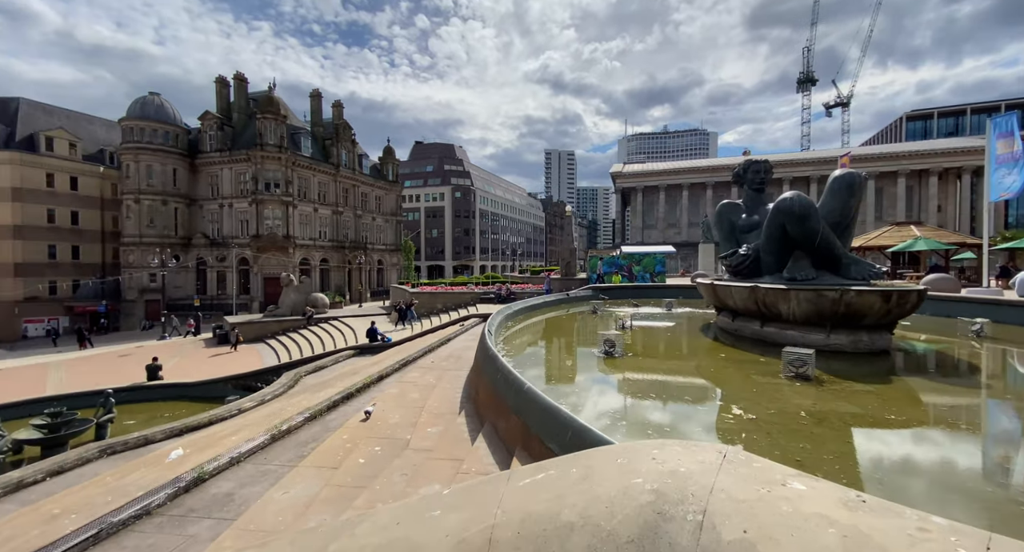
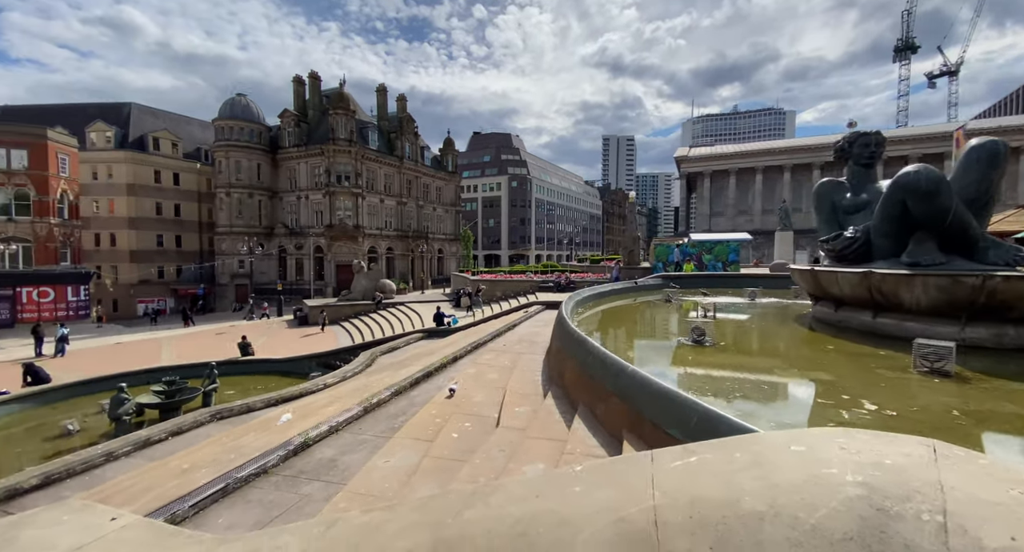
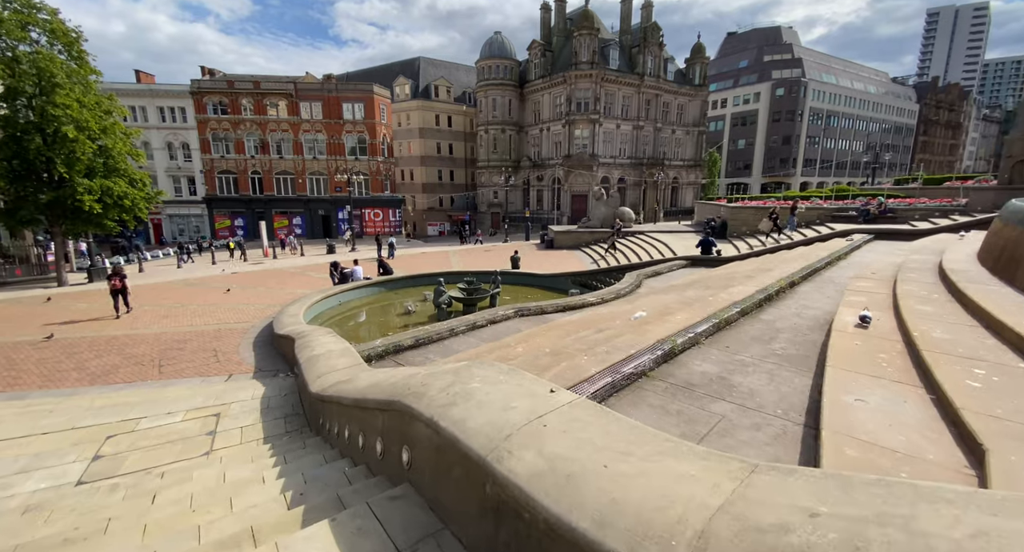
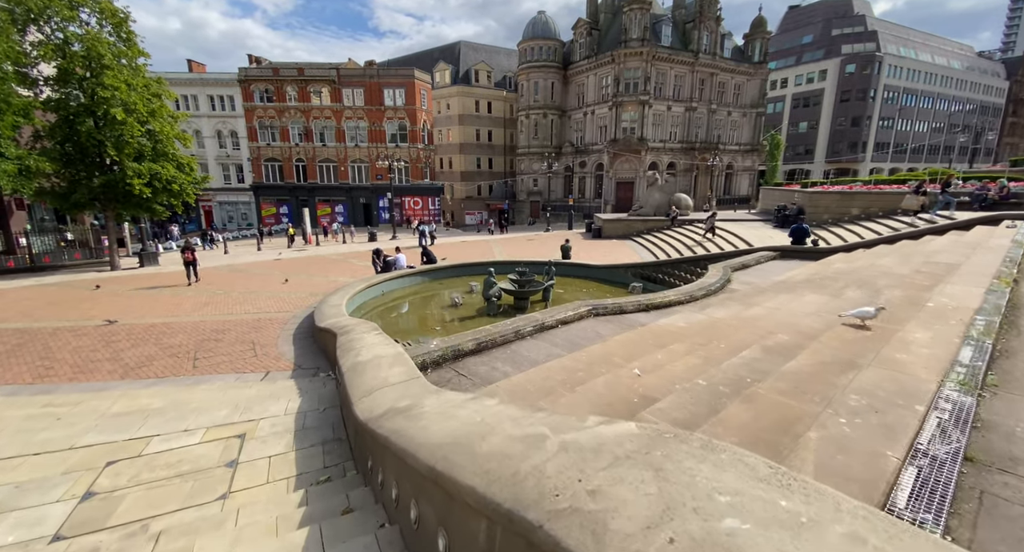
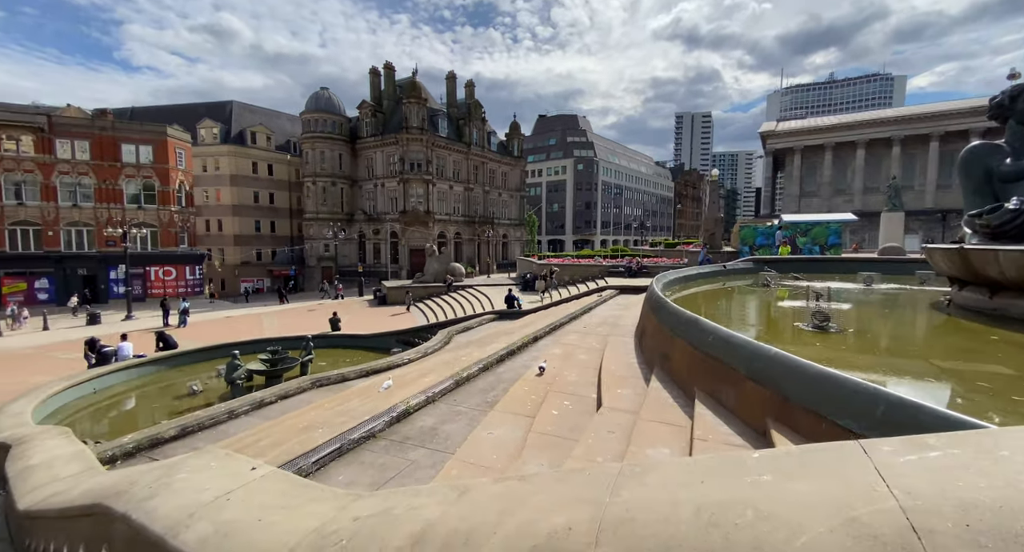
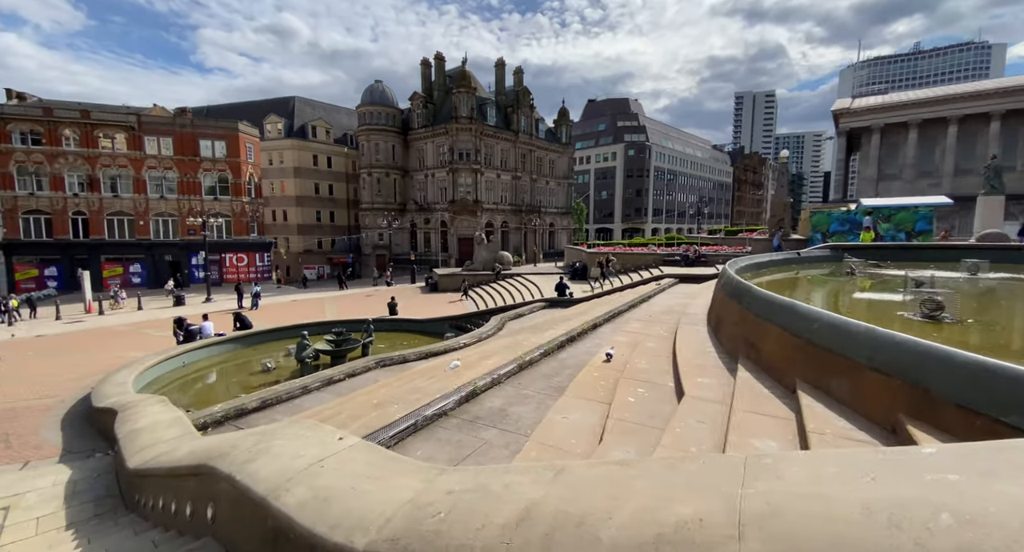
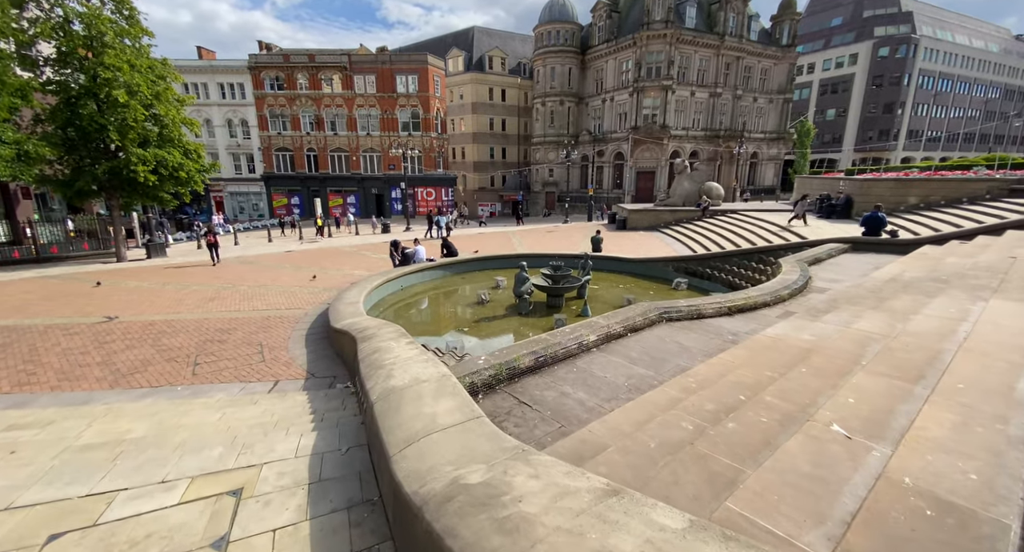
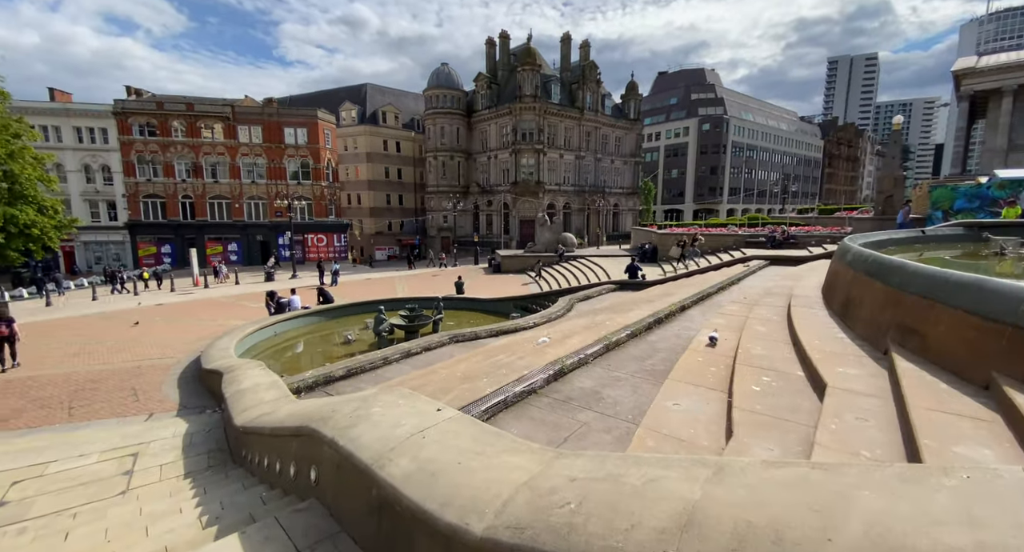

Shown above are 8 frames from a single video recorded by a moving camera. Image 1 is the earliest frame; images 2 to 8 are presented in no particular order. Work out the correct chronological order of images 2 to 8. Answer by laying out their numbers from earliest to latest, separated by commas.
2, 5, 6, 8, 3, 4, 7
